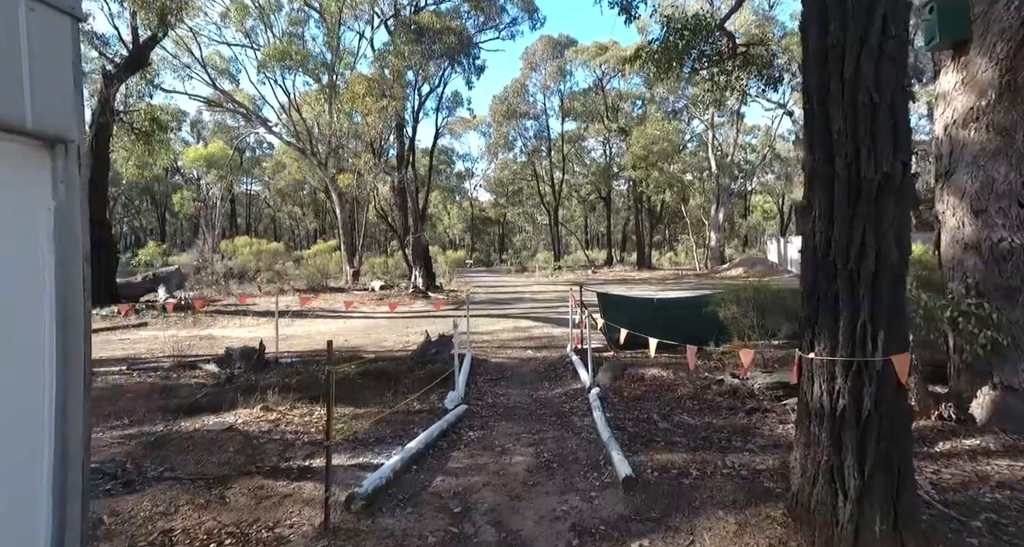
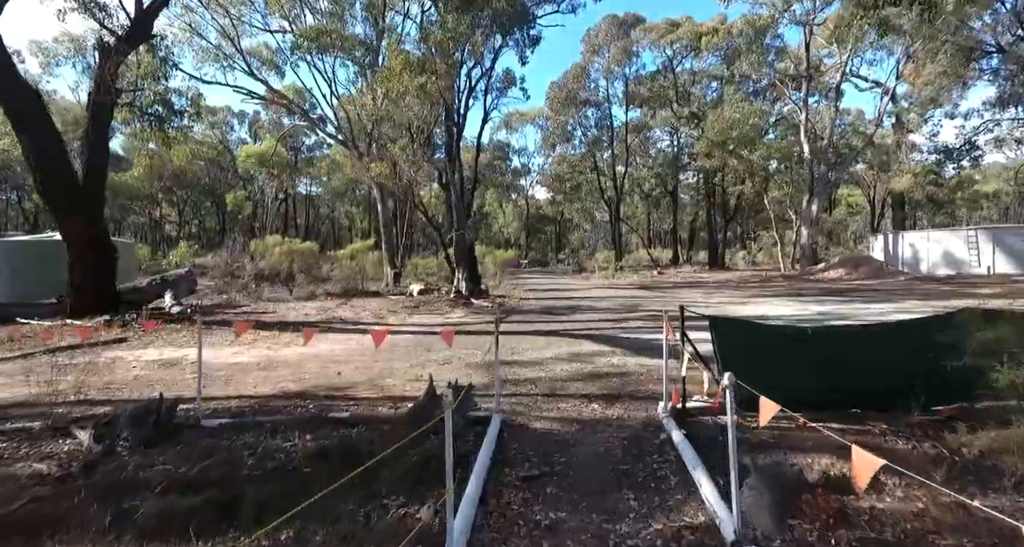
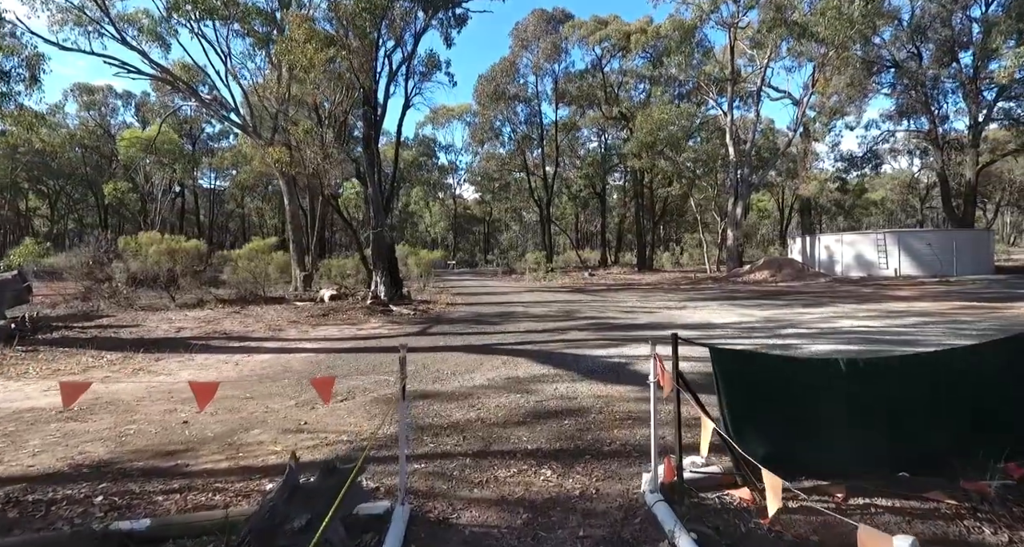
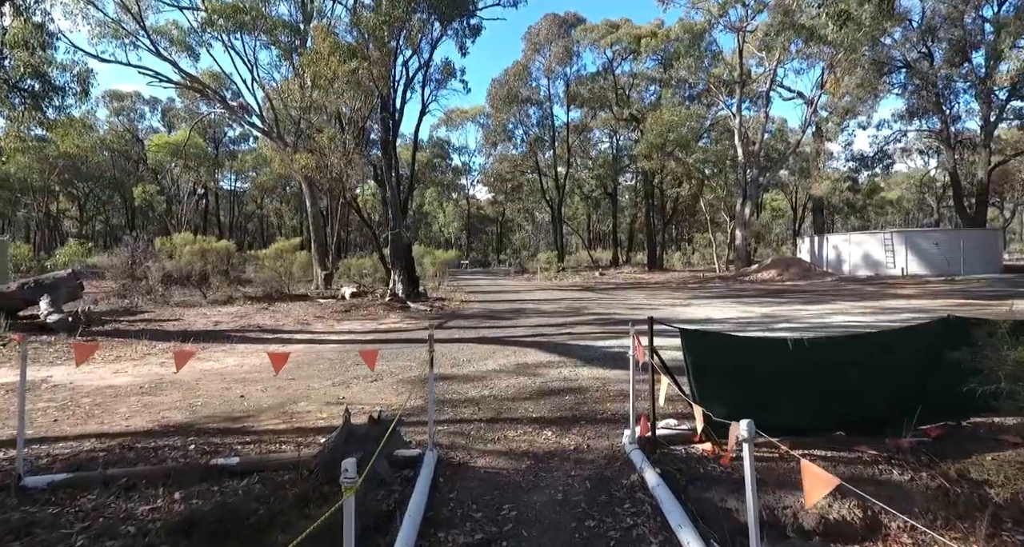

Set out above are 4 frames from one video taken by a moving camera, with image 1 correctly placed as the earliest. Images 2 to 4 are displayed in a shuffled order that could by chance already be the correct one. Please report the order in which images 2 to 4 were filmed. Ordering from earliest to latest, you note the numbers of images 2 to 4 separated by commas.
2, 4, 3
